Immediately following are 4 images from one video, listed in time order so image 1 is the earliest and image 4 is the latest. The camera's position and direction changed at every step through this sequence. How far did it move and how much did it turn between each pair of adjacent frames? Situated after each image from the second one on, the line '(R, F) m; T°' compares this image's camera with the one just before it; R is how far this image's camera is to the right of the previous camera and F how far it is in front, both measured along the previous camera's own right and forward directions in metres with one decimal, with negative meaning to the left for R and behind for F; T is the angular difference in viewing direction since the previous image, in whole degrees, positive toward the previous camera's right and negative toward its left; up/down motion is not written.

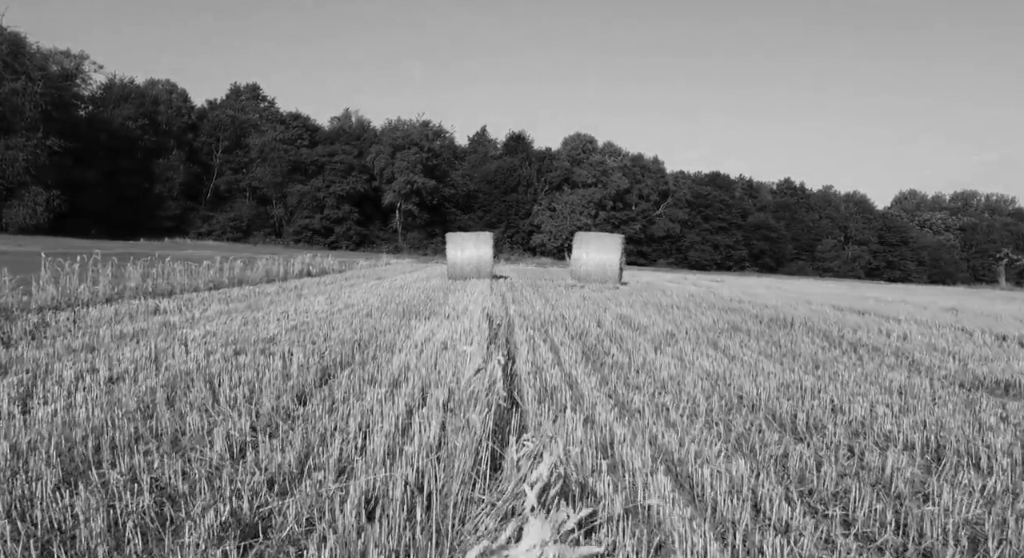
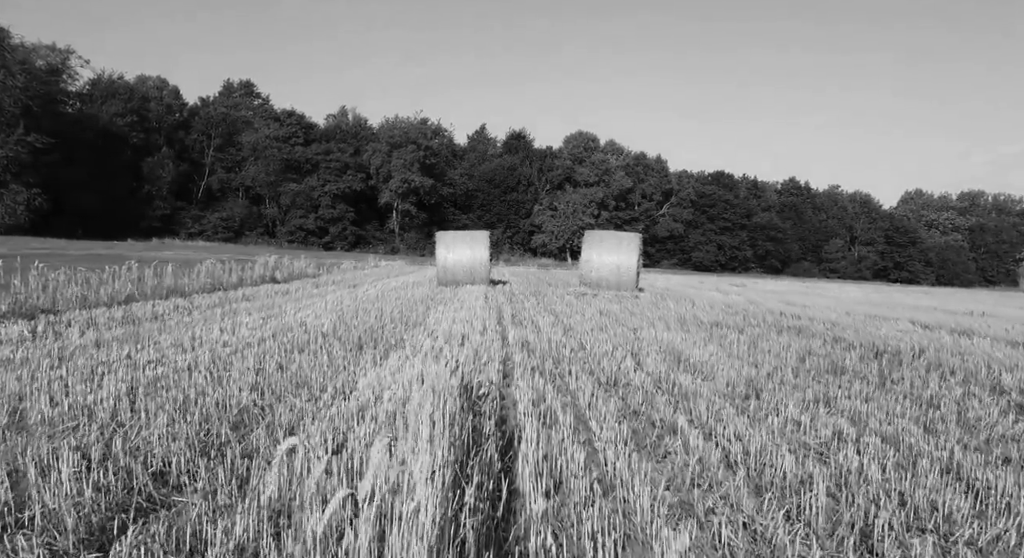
(0.0, +2.5) m; 0°
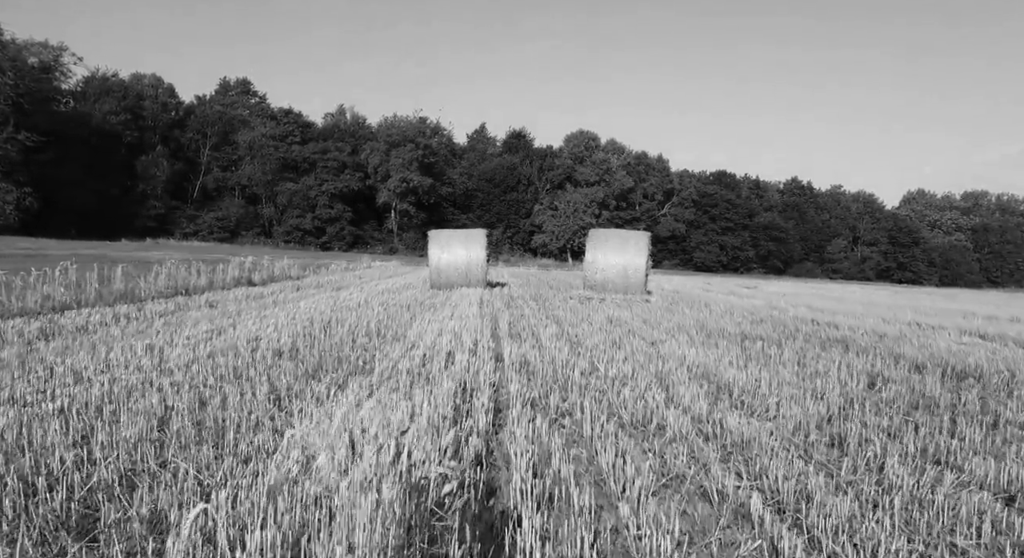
(0.0, +1.2) m; 0°
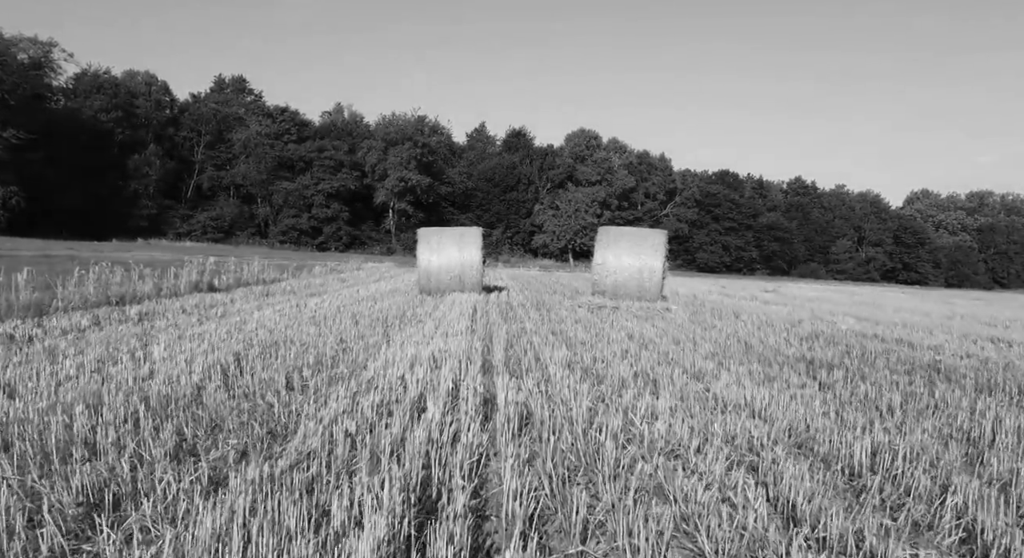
(0.0, +1.7) m; 0°
